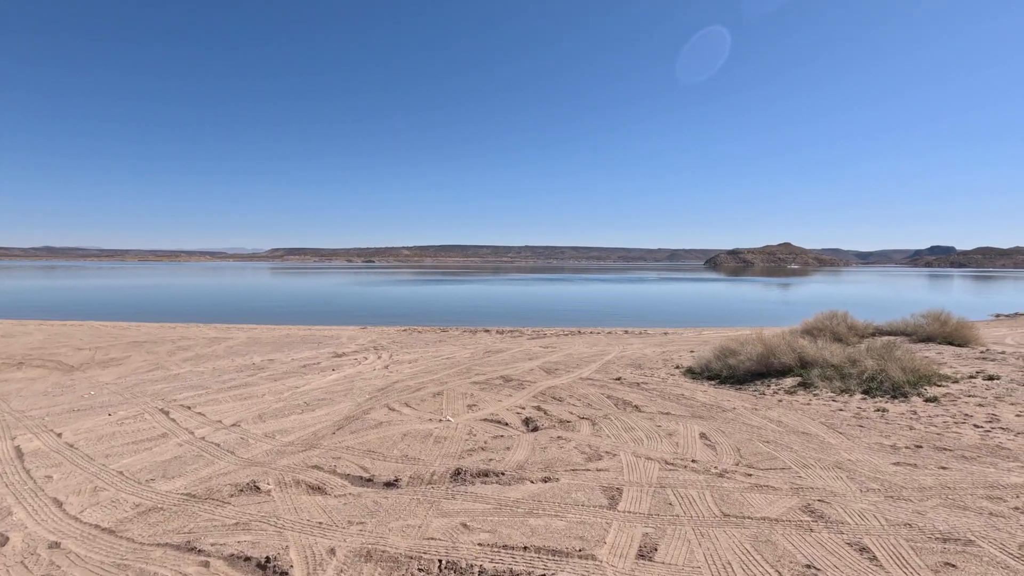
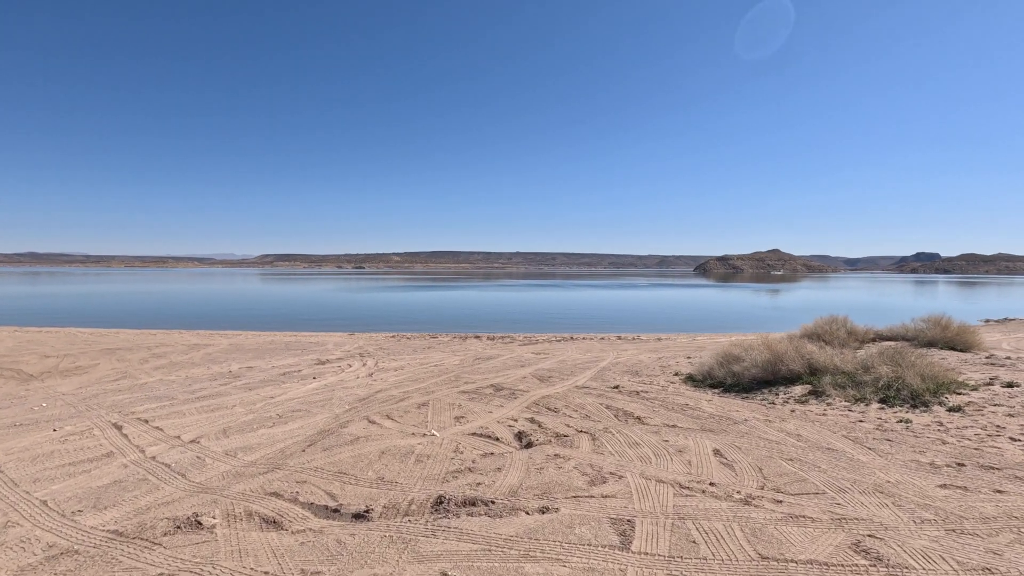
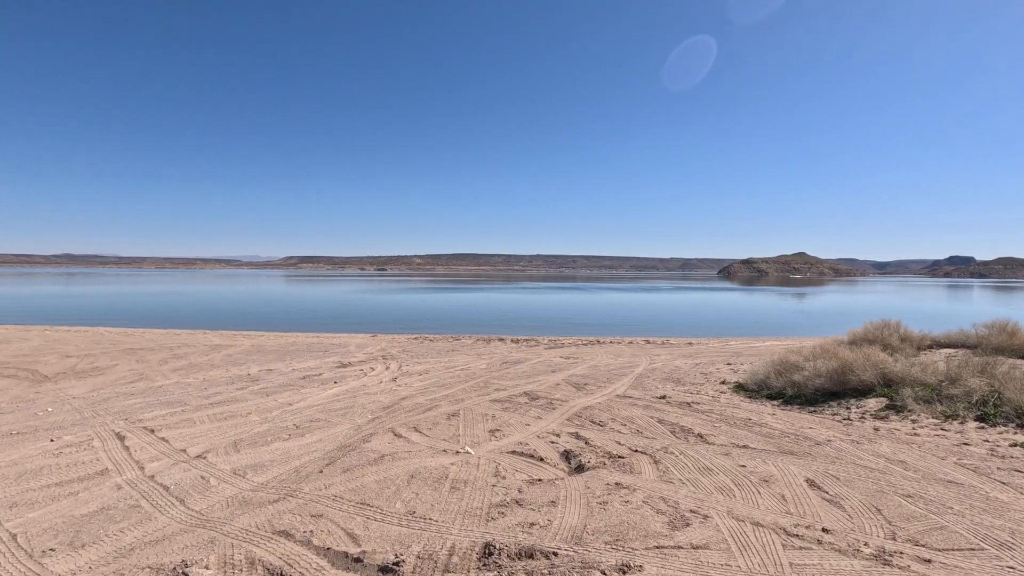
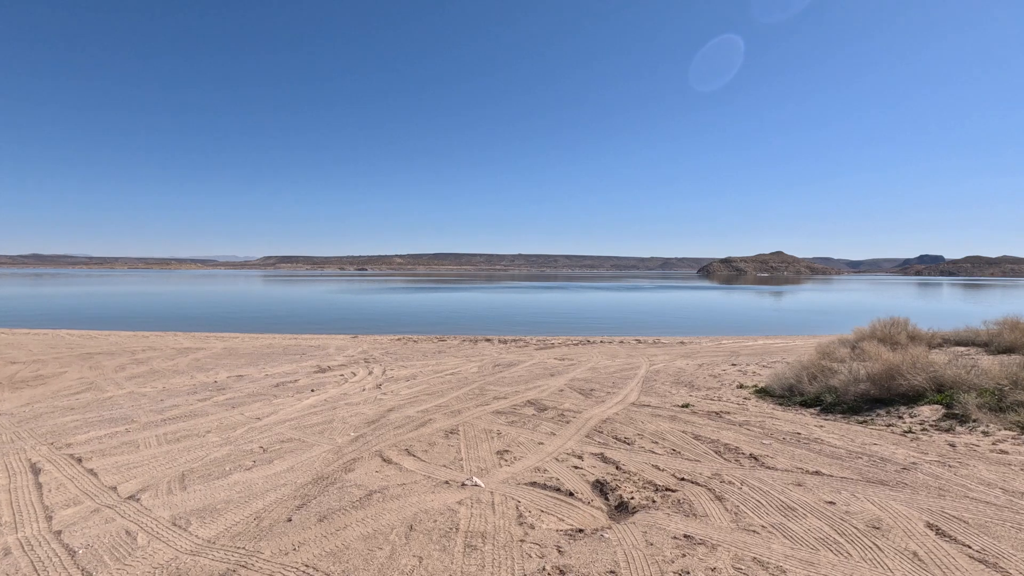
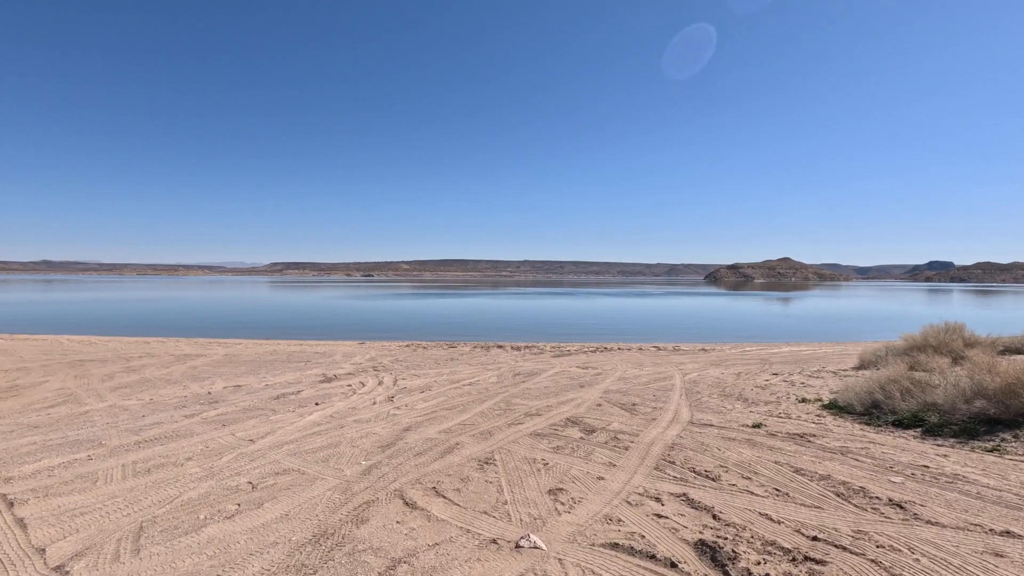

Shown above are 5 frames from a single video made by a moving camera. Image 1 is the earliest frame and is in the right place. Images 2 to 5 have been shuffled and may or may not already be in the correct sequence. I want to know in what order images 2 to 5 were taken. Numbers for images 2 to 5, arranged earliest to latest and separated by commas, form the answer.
2, 3, 4, 5
